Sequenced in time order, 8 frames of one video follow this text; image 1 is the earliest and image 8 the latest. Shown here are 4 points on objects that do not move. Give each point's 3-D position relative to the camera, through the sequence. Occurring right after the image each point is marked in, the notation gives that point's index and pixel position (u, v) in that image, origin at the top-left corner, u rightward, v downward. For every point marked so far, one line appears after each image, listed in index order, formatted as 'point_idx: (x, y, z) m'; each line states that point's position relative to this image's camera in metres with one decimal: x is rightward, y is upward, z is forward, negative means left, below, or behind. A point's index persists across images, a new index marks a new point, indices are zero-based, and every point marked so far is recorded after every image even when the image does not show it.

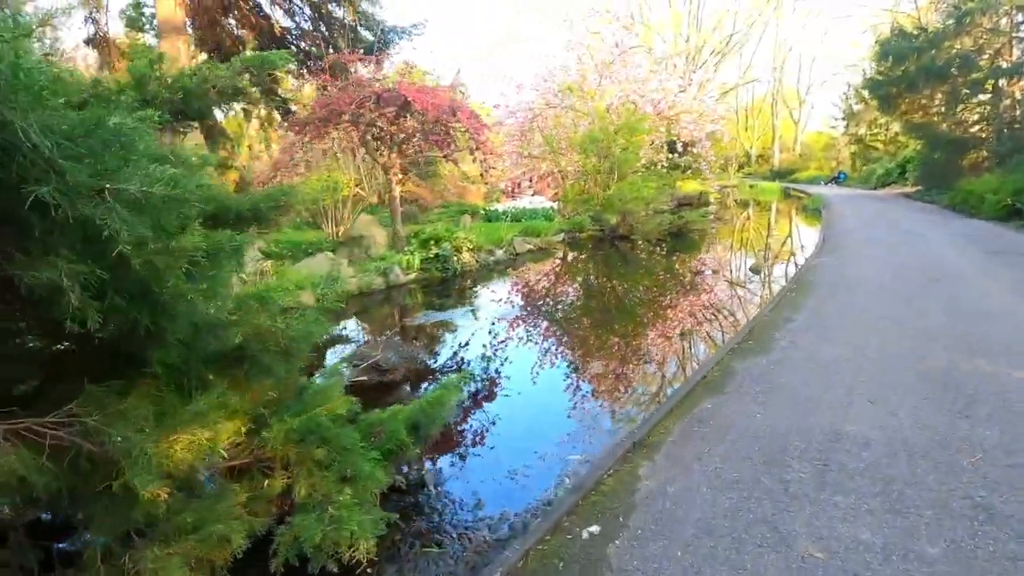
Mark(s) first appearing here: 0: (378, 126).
0: (-2.1, +2.4, +7.9) m
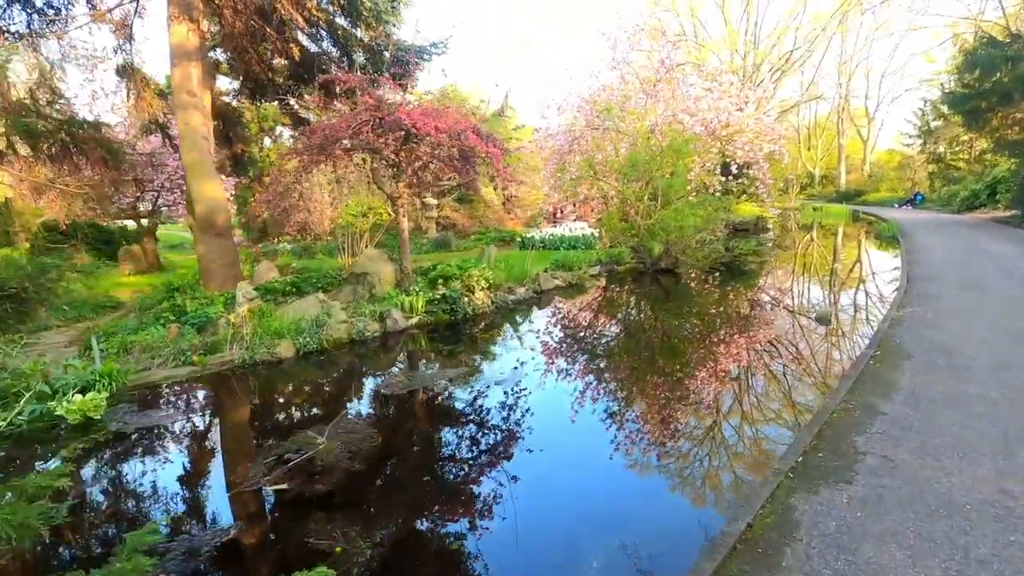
0: (-1.7, +1.8, +7.2) m
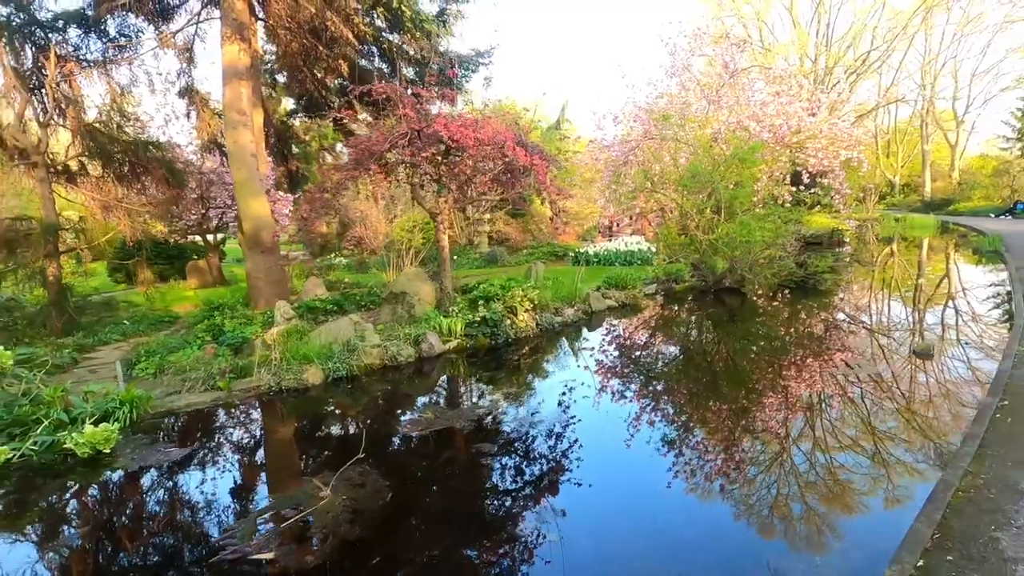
0: (-1.1, +1.5, +7.0) m
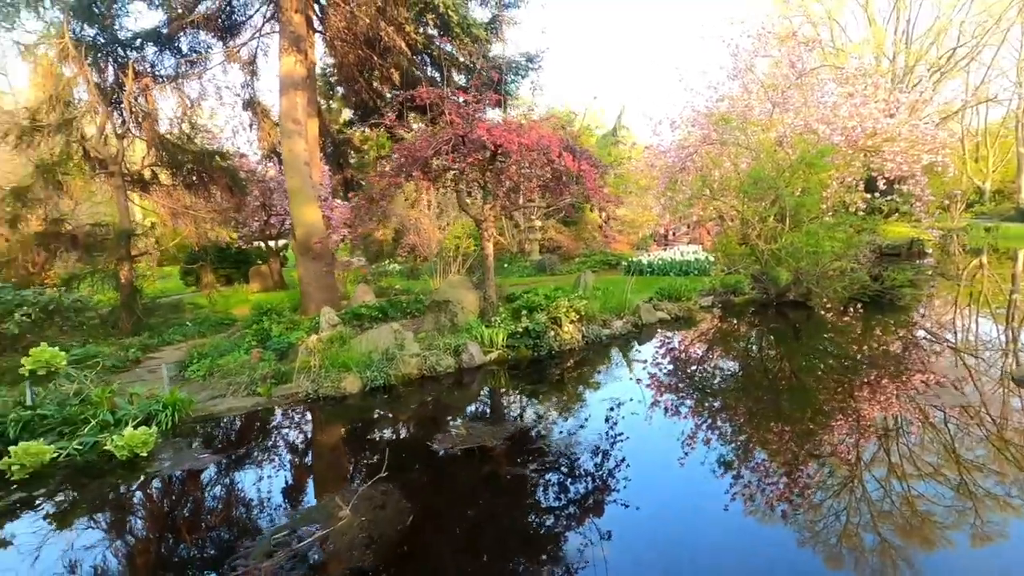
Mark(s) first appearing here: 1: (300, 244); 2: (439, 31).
0: (-0.5, +1.4, +6.9) m
1: (-3.3, +0.7, +8.3) m
2: (-1.3, +4.7, +9.7) m
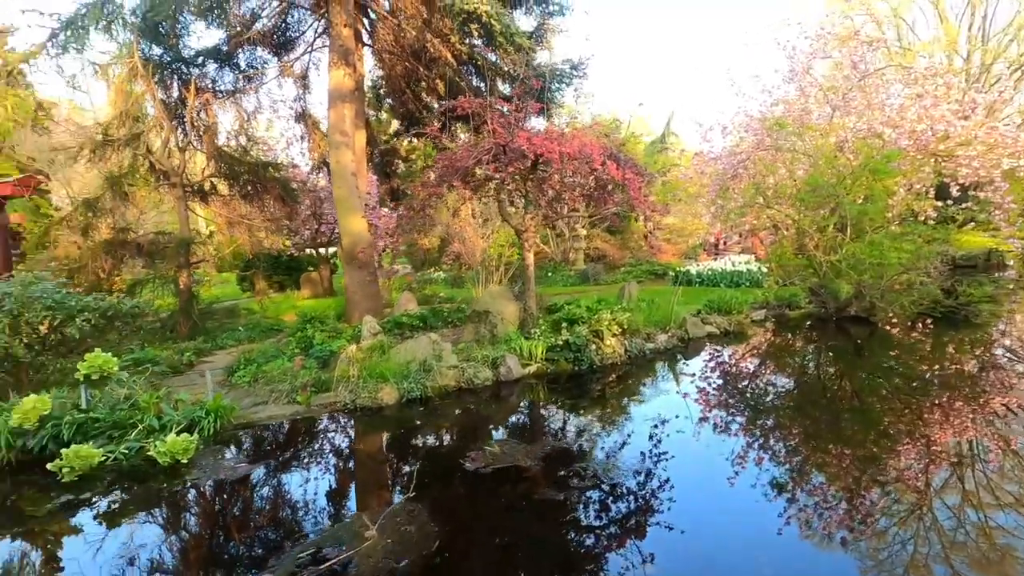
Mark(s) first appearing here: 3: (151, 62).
0: (0.0, +1.3, +6.8) m
1: (-2.6, +0.6, +8.4) m
2: (-0.5, +4.5, +9.7) m
3: (-6.8, +4.2, +10.0) m
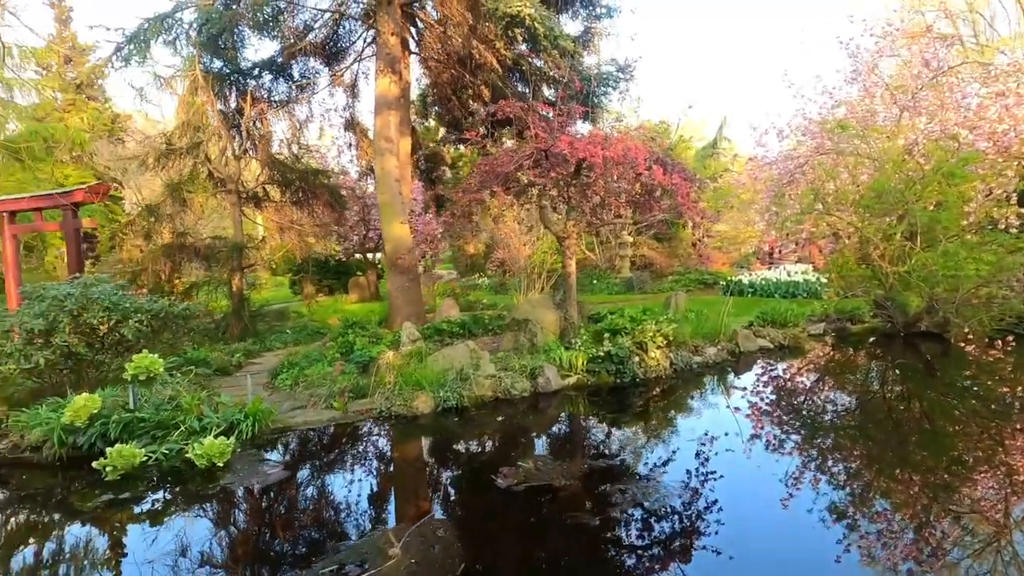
0: (+0.6, +1.2, +6.6) m
1: (-2.0, +0.5, +8.5) m
2: (+0.3, +4.4, +9.6) m
3: (-5.9, +4.2, +10.4) m
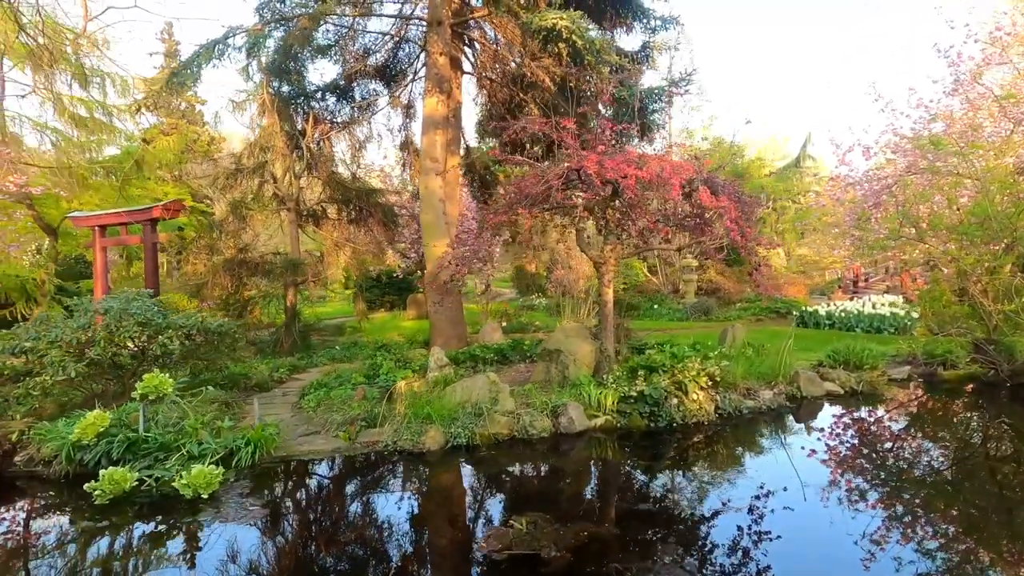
0: (+1.0, +0.9, +6.2) m
1: (-1.3, +0.1, +8.4) m
2: (+1.3, +3.9, +9.3) m
3: (-4.8, +3.9, +10.9) m
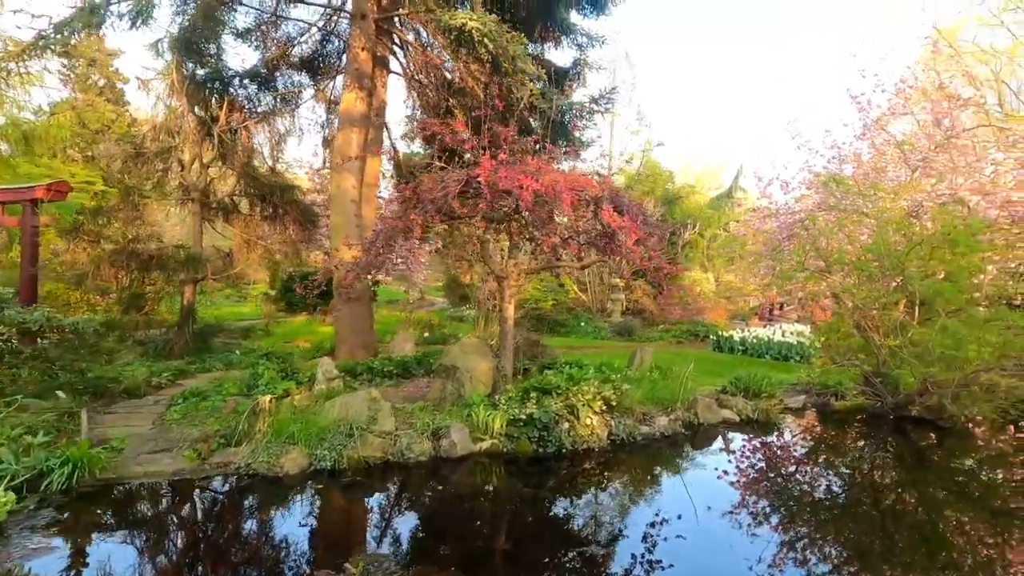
0: (-0.1, +0.7, +6.0) m
1: (-2.6, +0.1, +7.9) m
2: (0.0, +3.7, +9.2) m
3: (-6.1, +4.0, +10.1) m
